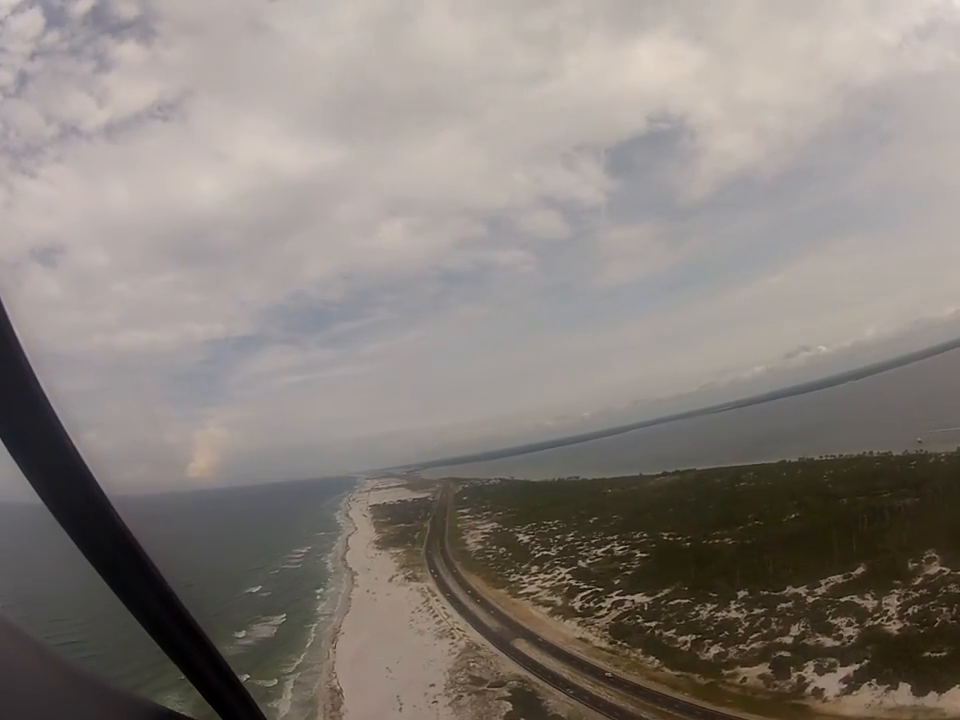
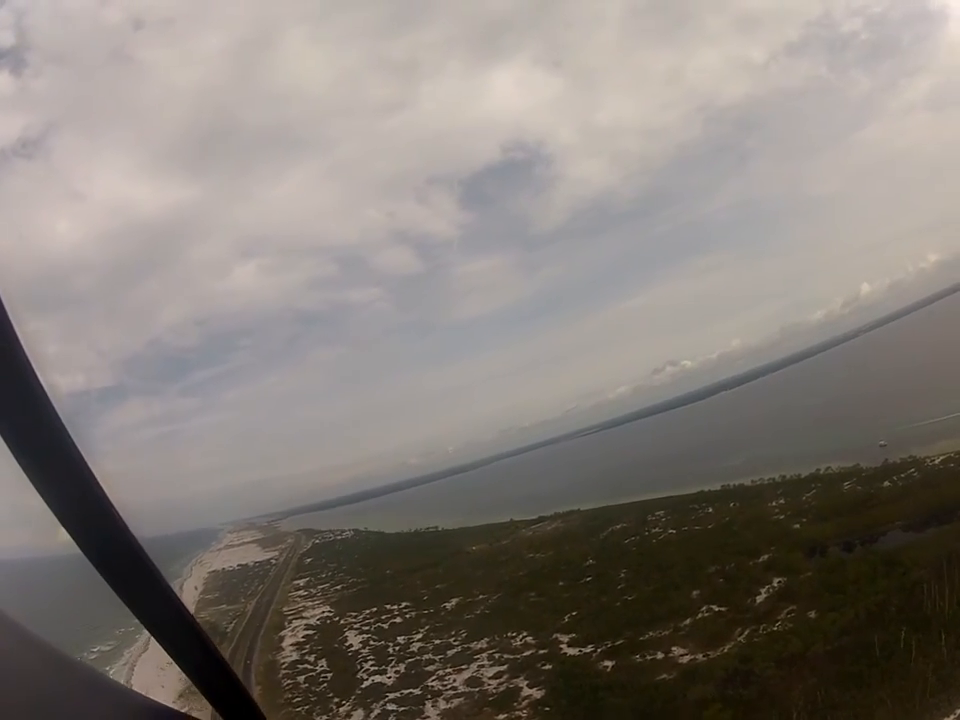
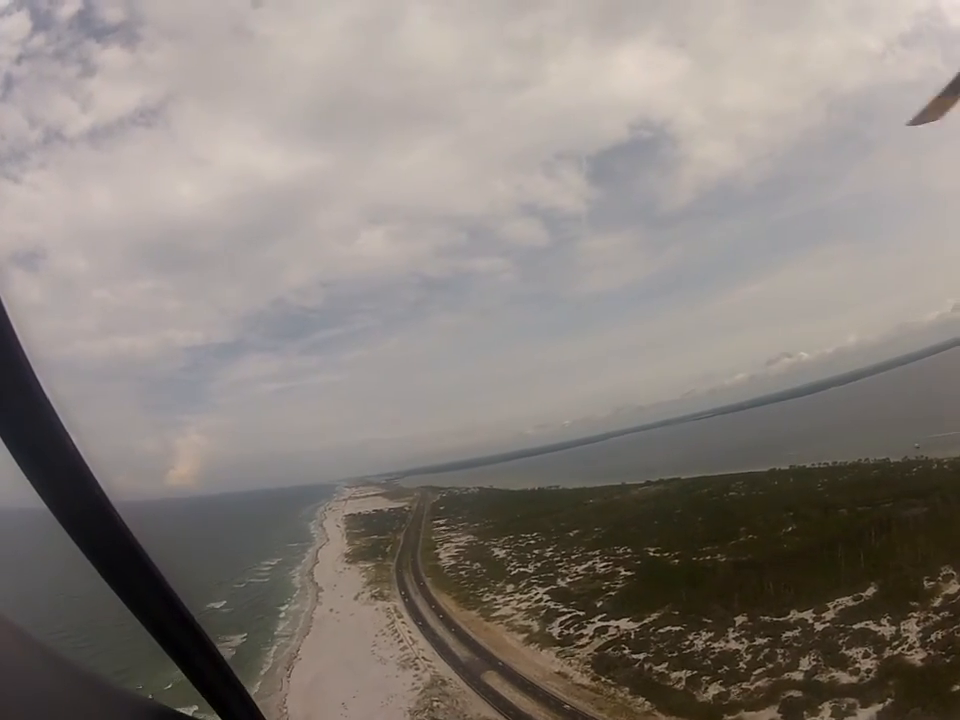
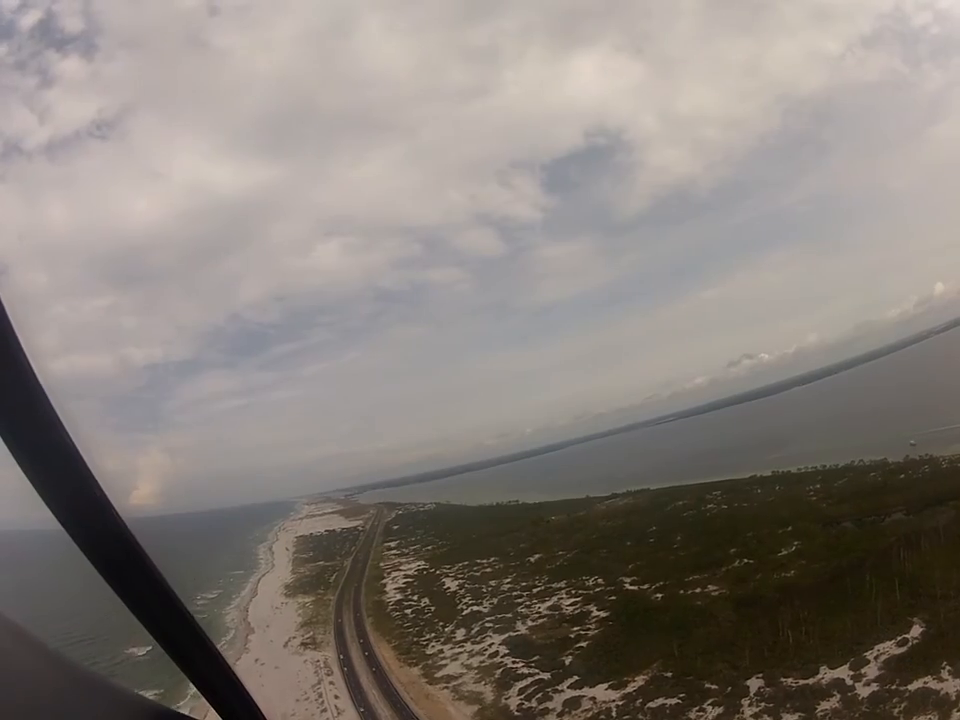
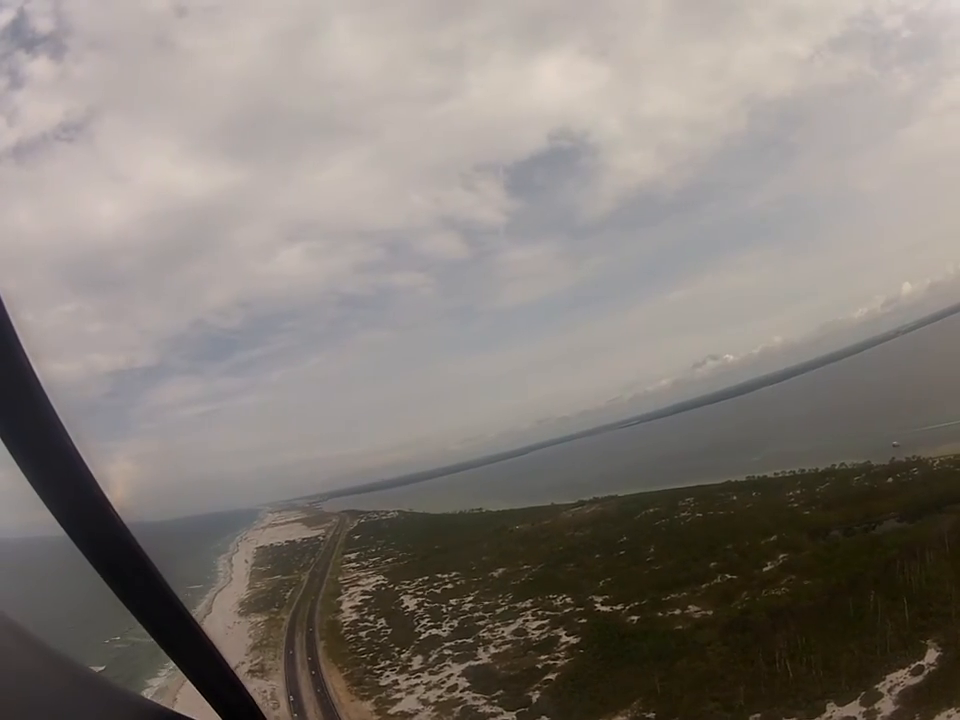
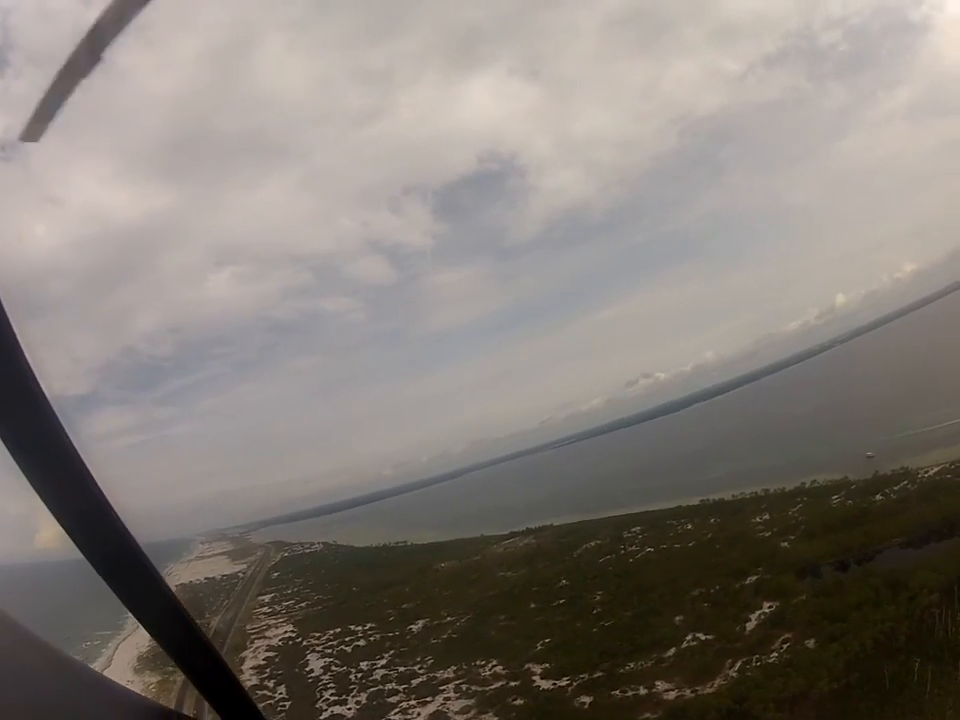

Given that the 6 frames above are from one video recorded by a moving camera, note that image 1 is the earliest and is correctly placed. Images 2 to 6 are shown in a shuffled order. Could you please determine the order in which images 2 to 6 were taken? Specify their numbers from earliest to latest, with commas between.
3, 4, 5, 2, 6
